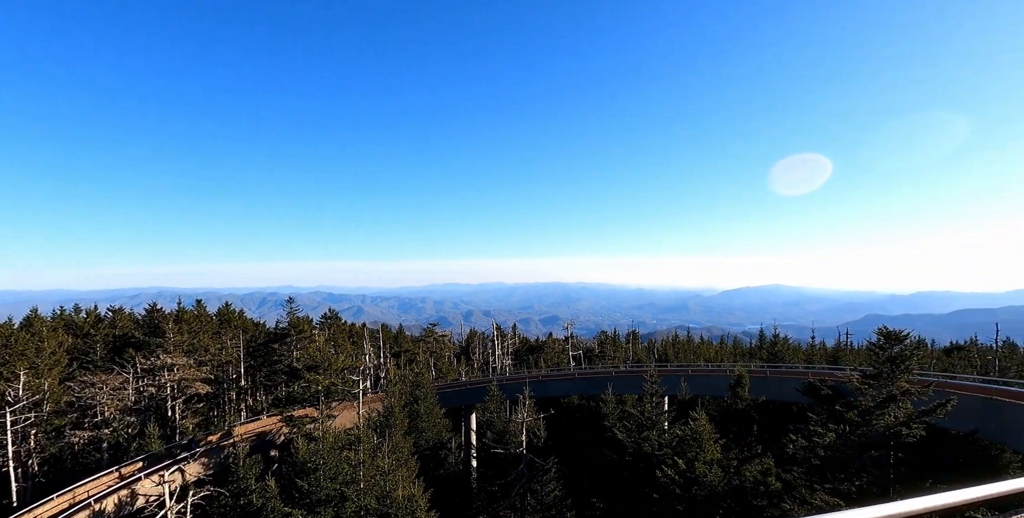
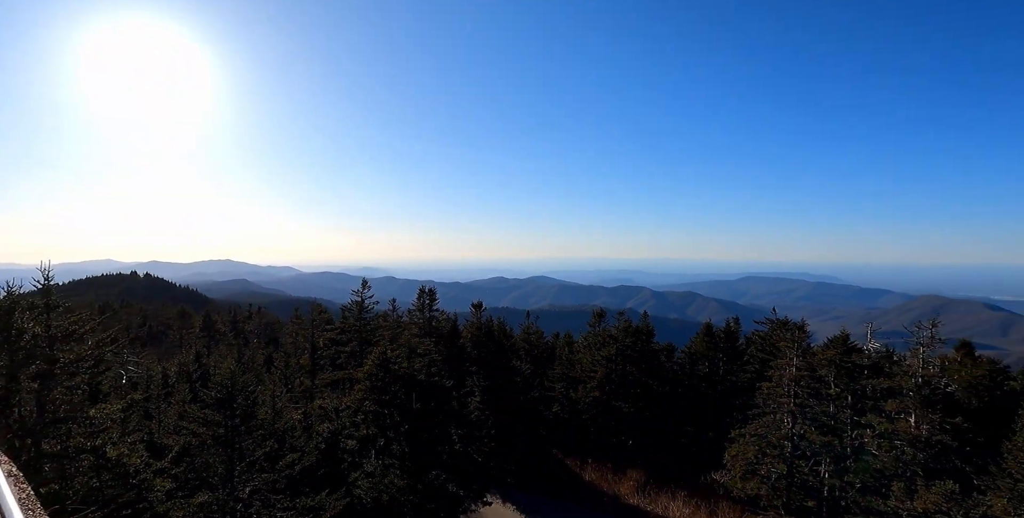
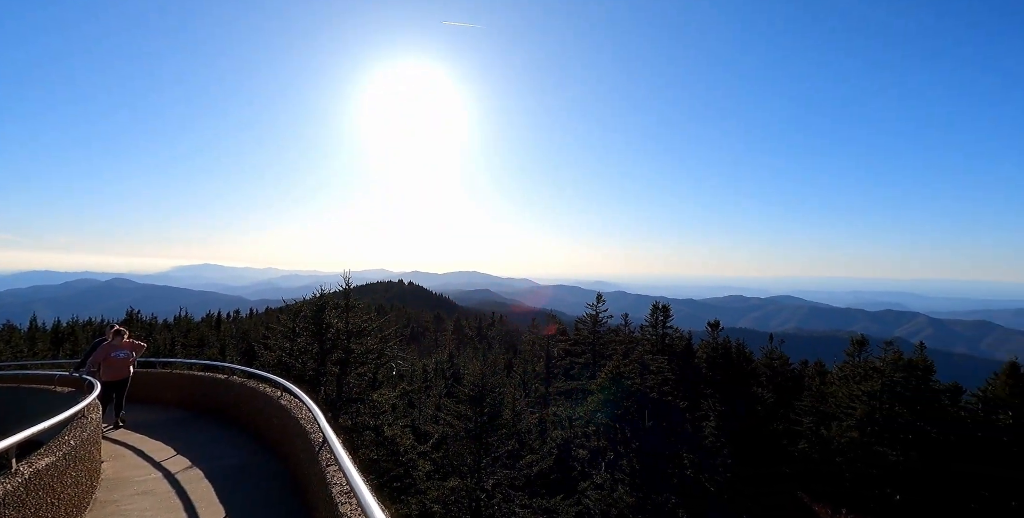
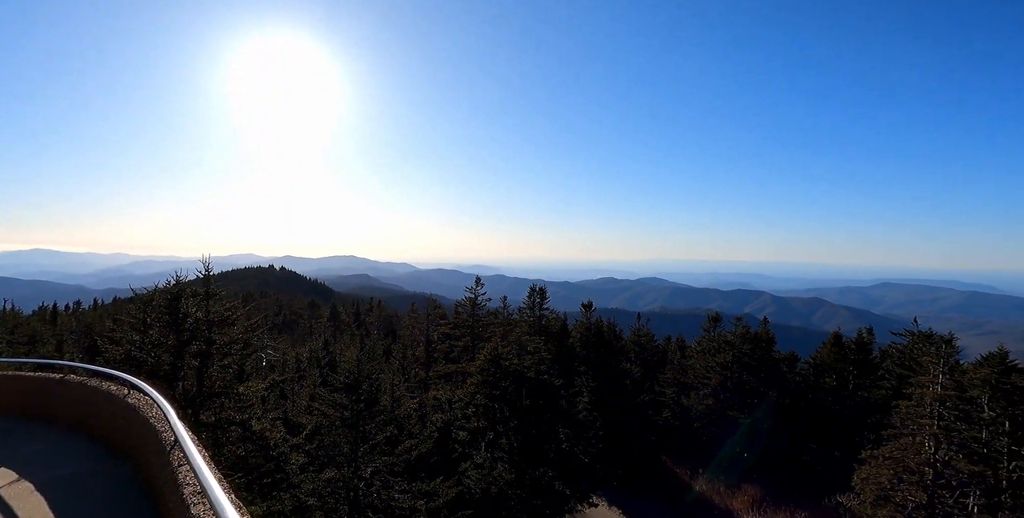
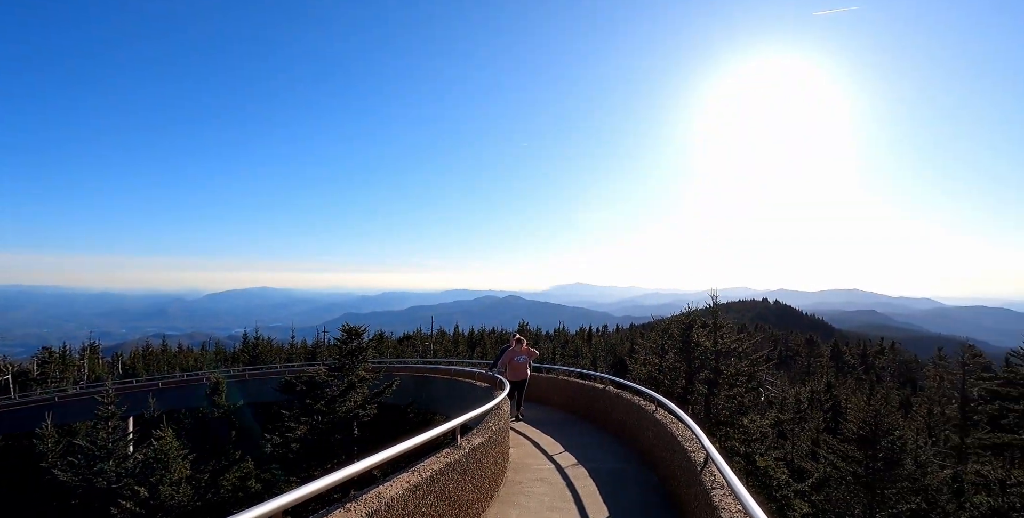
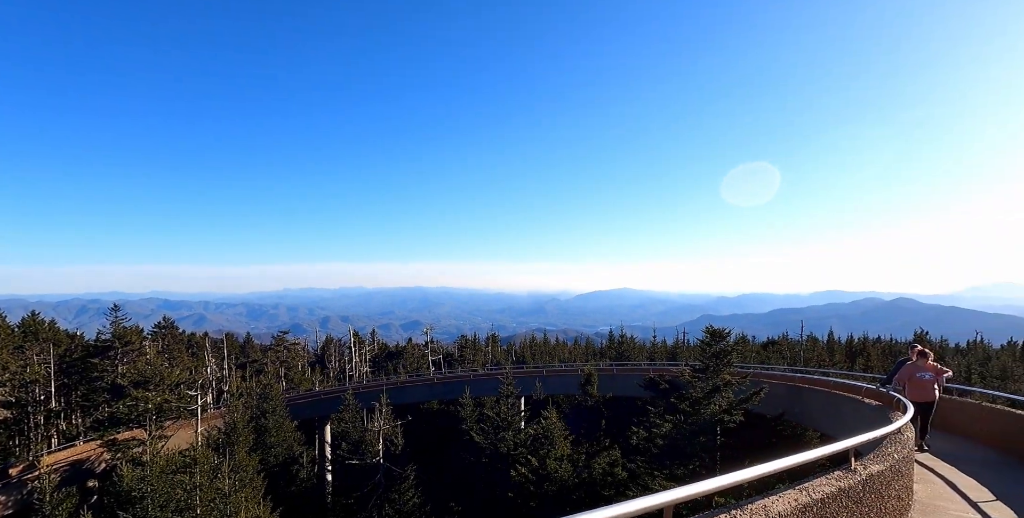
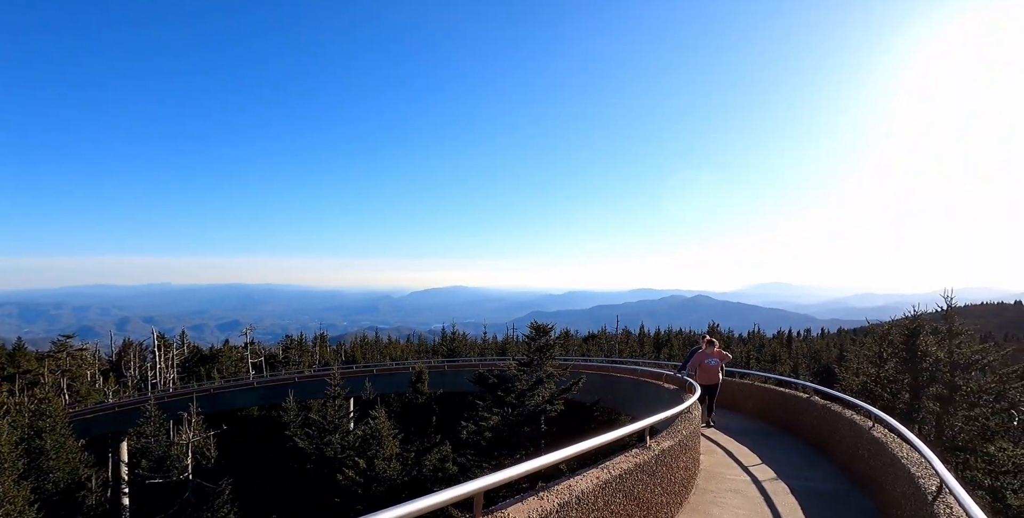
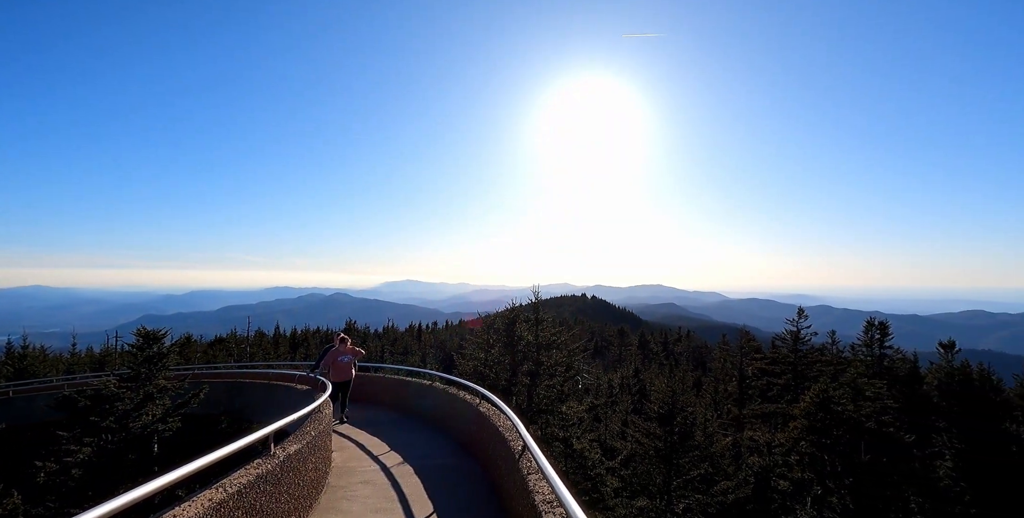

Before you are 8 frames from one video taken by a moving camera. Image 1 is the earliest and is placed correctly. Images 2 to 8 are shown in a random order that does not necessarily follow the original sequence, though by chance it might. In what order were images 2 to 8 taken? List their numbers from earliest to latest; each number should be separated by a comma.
6, 7, 5, 8, 3, 4, 2
